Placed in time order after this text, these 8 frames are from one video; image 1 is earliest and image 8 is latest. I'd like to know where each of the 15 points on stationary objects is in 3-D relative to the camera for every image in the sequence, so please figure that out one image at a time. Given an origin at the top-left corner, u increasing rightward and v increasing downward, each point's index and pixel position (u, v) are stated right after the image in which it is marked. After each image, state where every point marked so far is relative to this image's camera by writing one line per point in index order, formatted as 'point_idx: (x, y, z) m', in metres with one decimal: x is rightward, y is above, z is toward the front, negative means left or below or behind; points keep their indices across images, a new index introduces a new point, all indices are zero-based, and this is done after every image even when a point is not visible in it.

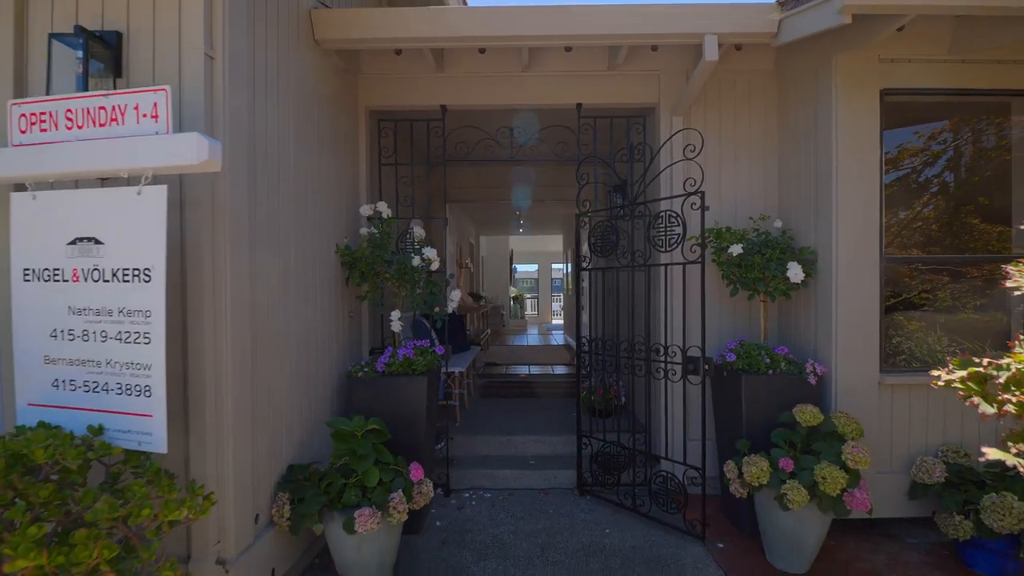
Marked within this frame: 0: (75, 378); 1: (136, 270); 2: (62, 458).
0: (-2.3, -0.5, +1.7) m
1: (-1.9, +0.1, +1.7) m
2: (-2.0, -0.8, +1.5) m
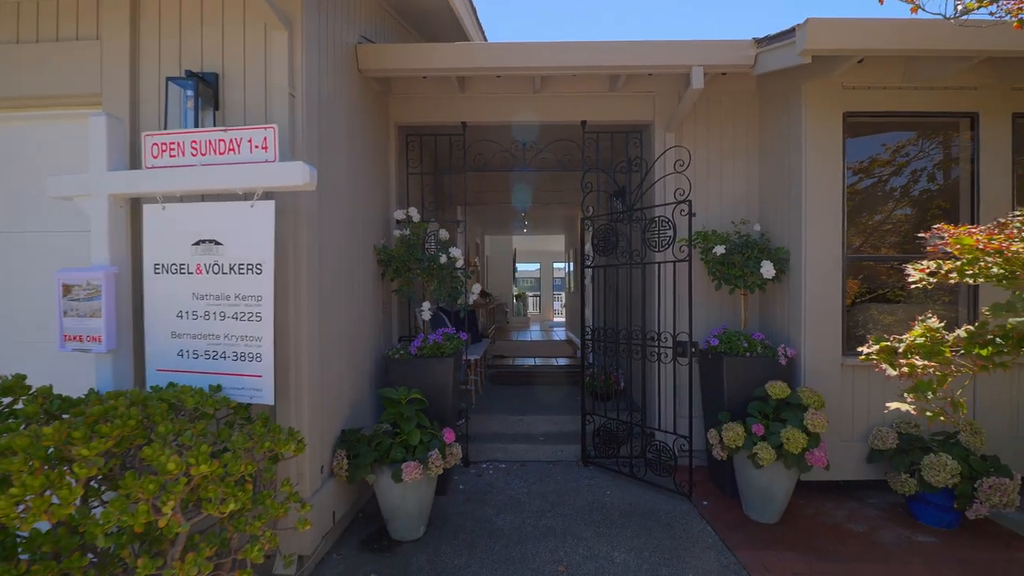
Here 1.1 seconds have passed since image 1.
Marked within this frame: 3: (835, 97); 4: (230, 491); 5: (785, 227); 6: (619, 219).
0: (-2.2, -0.4, +2.2) m
1: (-1.7, +0.2, +2.1) m
2: (-1.9, -0.7, +1.9) m
3: (+3.6, +2.1, +3.6) m
4: (-1.5, -1.1, +1.7) m
5: (+3.2, +0.7, +3.7) m
6: (+1.3, +0.9, +4.0) m
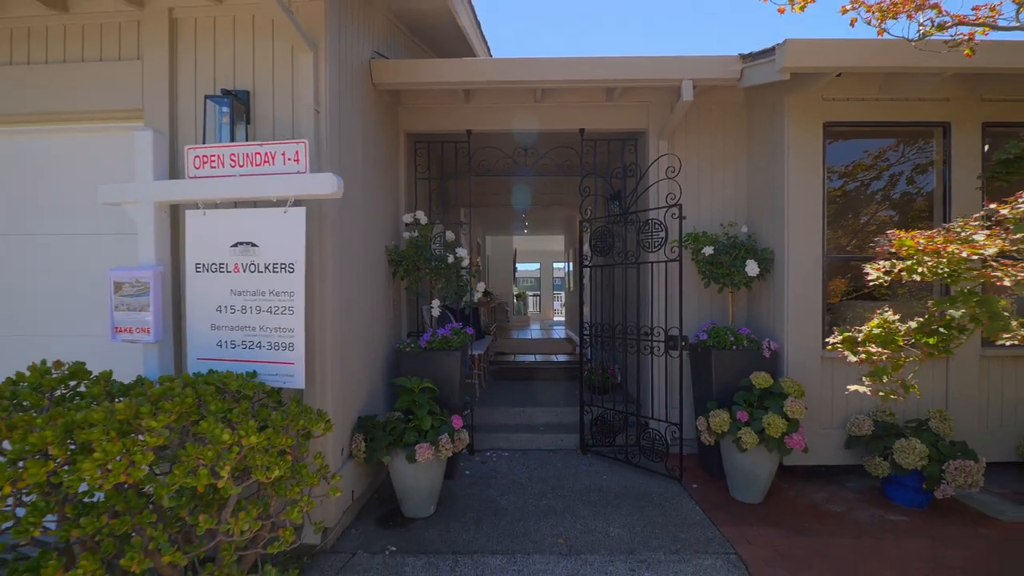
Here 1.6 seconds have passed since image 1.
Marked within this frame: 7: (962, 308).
0: (-2.1, -0.4, +2.5) m
1: (-1.7, +0.2, +2.4) m
2: (-1.8, -0.7, +2.2) m
3: (+3.6, +2.1, +3.8) m
4: (-1.4, -1.1, +2.0) m
5: (+3.2, +0.7, +4.0) m
6: (+1.4, +0.9, +4.3) m
7: (+2.7, -0.1, +1.9) m
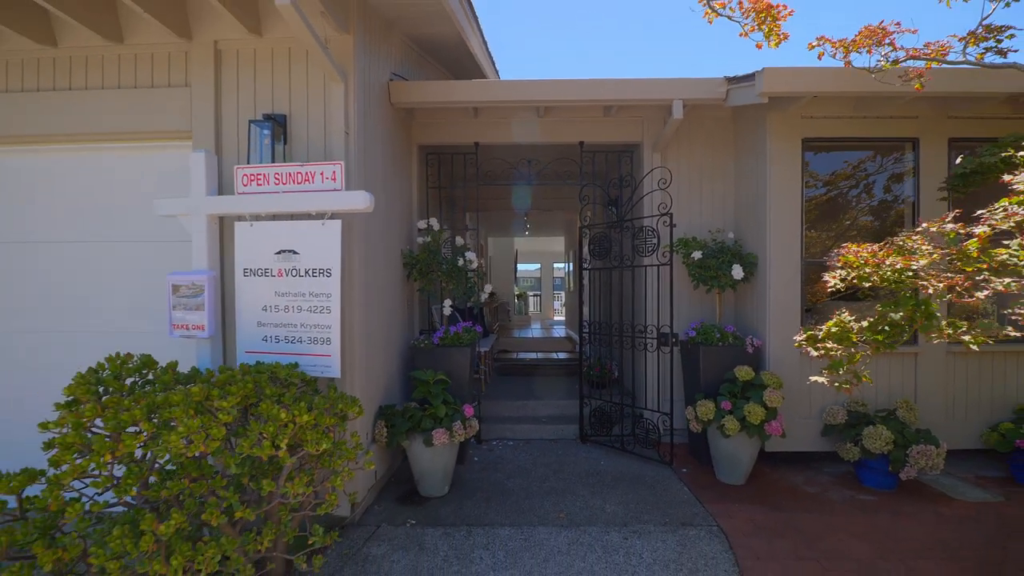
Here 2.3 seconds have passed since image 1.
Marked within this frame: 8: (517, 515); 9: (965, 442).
0: (-2.0, -0.4, +2.8) m
1: (-1.6, +0.2, +2.8) m
2: (-1.8, -0.7, +2.6) m
3: (+3.7, +2.1, +4.2) m
4: (-1.4, -1.1, +2.3) m
5: (+3.3, +0.7, +4.3) m
6: (+1.4, +0.9, +4.6) m
7: (+2.8, -0.1, +2.3) m
8: (+0.1, -2.4, +3.4) m
9: (+6.1, -2.1, +4.4) m
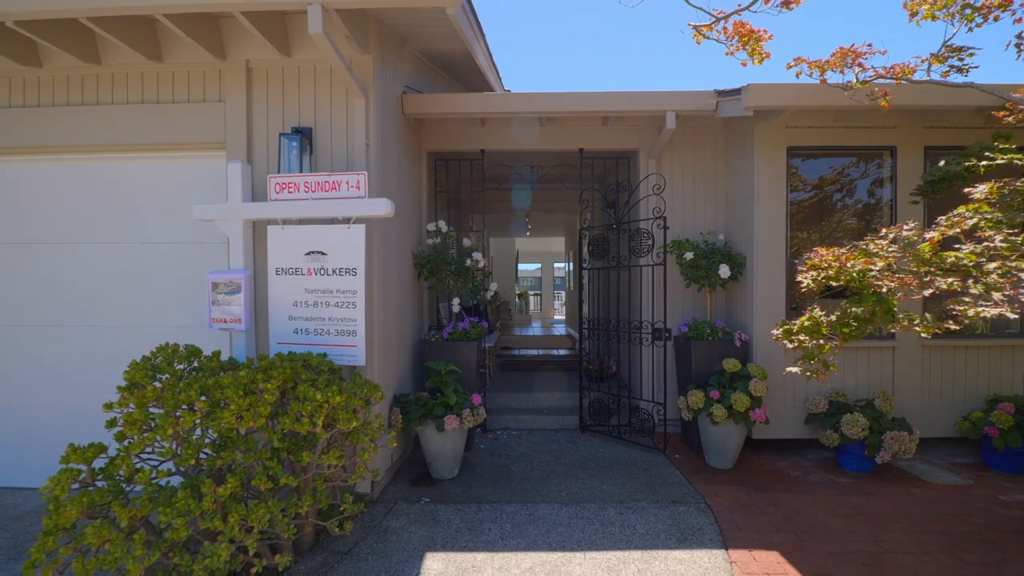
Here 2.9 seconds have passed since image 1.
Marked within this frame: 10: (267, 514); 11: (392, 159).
0: (-2.0, -0.4, +3.1) m
1: (-1.6, +0.2, +3.1) m
2: (-1.7, -0.7, +2.9) m
3: (+3.7, +2.1, +4.5) m
4: (-1.3, -1.1, +2.6) m
5: (+3.3, +0.7, +4.7) m
6: (+1.5, +0.9, +4.9) m
7: (+2.8, -0.1, +2.6) m
8: (+0.1, -2.3, +3.7) m
9: (+6.2, -2.1, +4.7) m
10: (-1.7, -1.6, +2.3) m
11: (-1.5, +1.6, +4.0) m
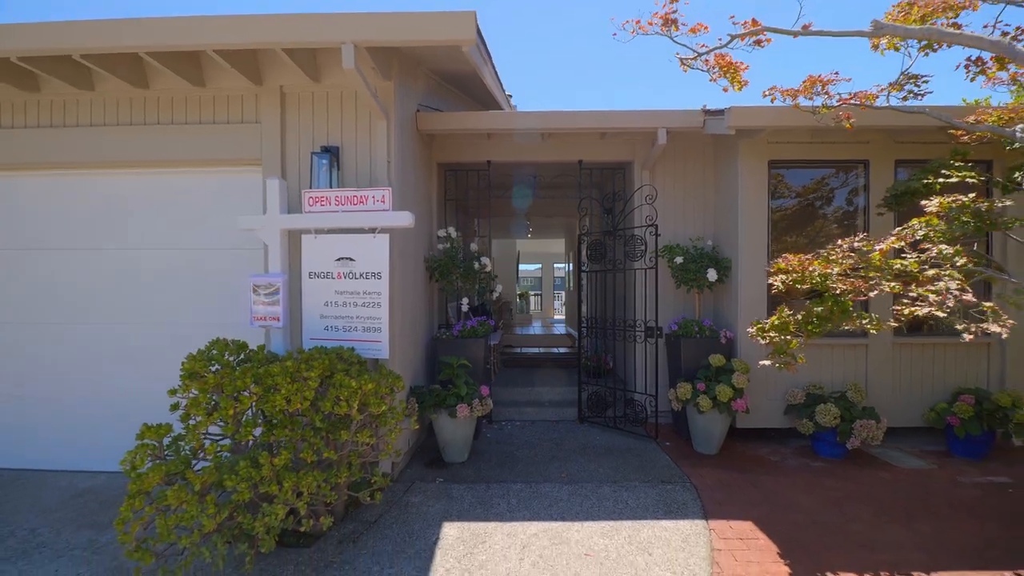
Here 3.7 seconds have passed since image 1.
0: (-1.9, -0.4, +3.5) m
1: (-1.5, +0.2, +3.5) m
2: (-1.6, -0.7, +3.3) m
3: (+3.8, +2.1, +4.9) m
4: (-1.2, -1.1, +3.1) m
5: (+3.4, +0.7, +5.1) m
6: (+1.6, +0.9, +5.4) m
7: (+2.9, -0.2, +3.0) m
8: (+0.2, -2.4, +4.1) m
9: (+6.2, -2.1, +5.1) m
10: (-1.7, -1.6, +2.7) m
11: (-1.4, +1.6, +4.4) m
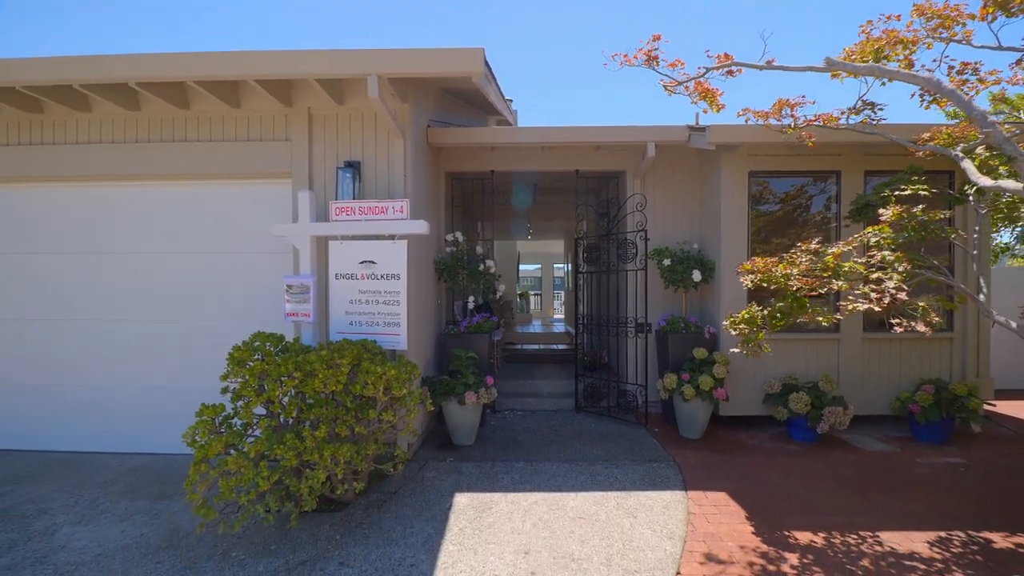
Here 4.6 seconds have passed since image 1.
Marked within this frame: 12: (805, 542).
0: (-1.9, -0.4, +4.0) m
1: (-1.5, +0.2, +3.9) m
2: (-1.6, -0.7, +3.8) m
3: (+3.8, +2.1, +5.4) m
4: (-1.2, -1.1, +3.5) m
5: (+3.4, +0.7, +5.5) m
6: (+1.6, +0.9, +5.8) m
7: (+2.9, -0.2, +3.5) m
8: (+0.2, -2.4, +4.5) m
9: (+6.3, -2.1, +5.6) m
10: (-1.6, -1.6, +3.2) m
11: (-1.4, +1.6, +4.8) m
12: (+2.9, -2.5, +3.2) m
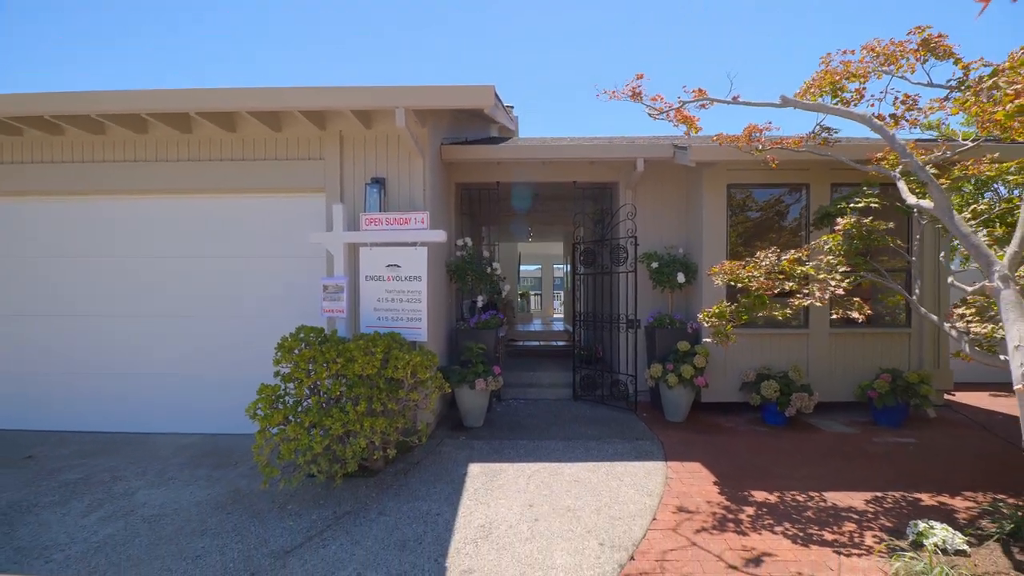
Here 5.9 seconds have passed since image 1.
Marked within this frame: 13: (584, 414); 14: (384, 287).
0: (-1.8, -0.4, +4.7) m
1: (-1.4, +0.2, +4.6) m
2: (-1.5, -0.7, +4.4) m
3: (+3.9, +2.1, +6.0) m
4: (-1.1, -1.1, +4.2) m
5: (+3.5, +0.7, +6.2) m
6: (+1.7, +0.9, +6.5) m
7: (+3.0, -0.2, +4.1) m
8: (+0.3, -2.4, +5.2) m
9: (+6.4, -2.1, +6.2) m
10: (-1.5, -1.6, +3.8) m
11: (-1.3, +1.6, +5.5) m
12: (+3.0, -2.5, +3.8) m
13: (+1.3, -2.3, +5.9) m
14: (-1.8, 0.0, +4.7) m
